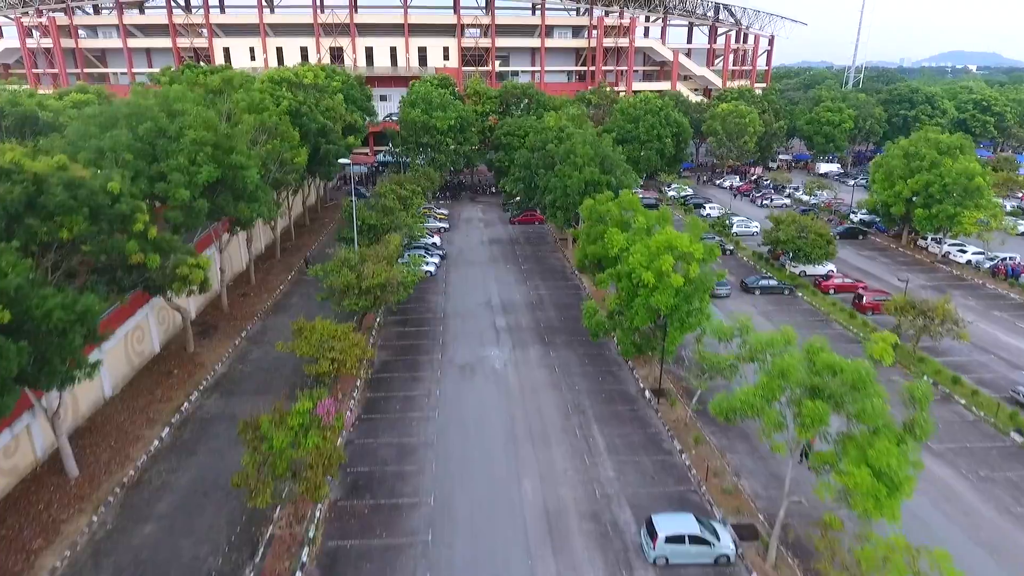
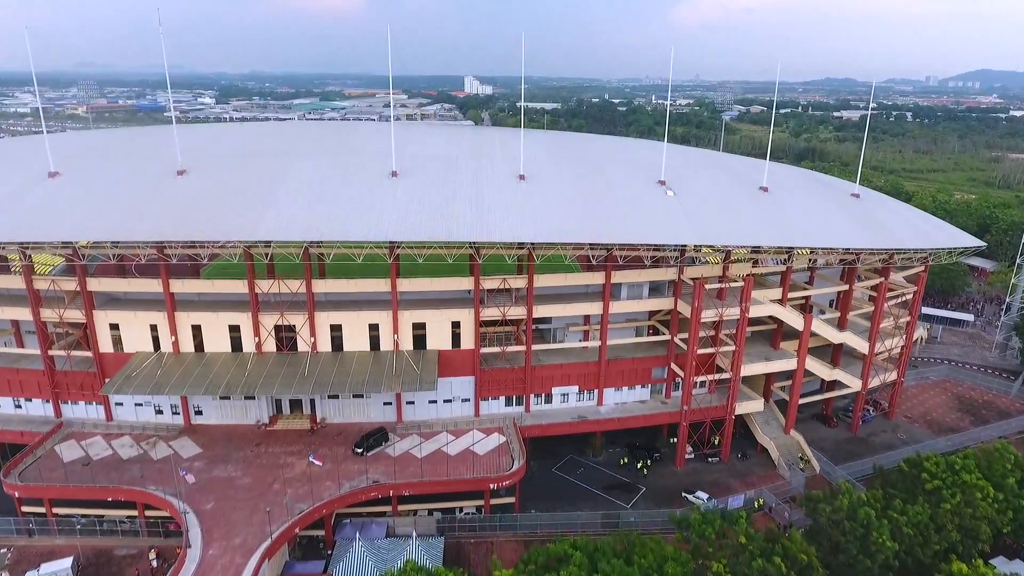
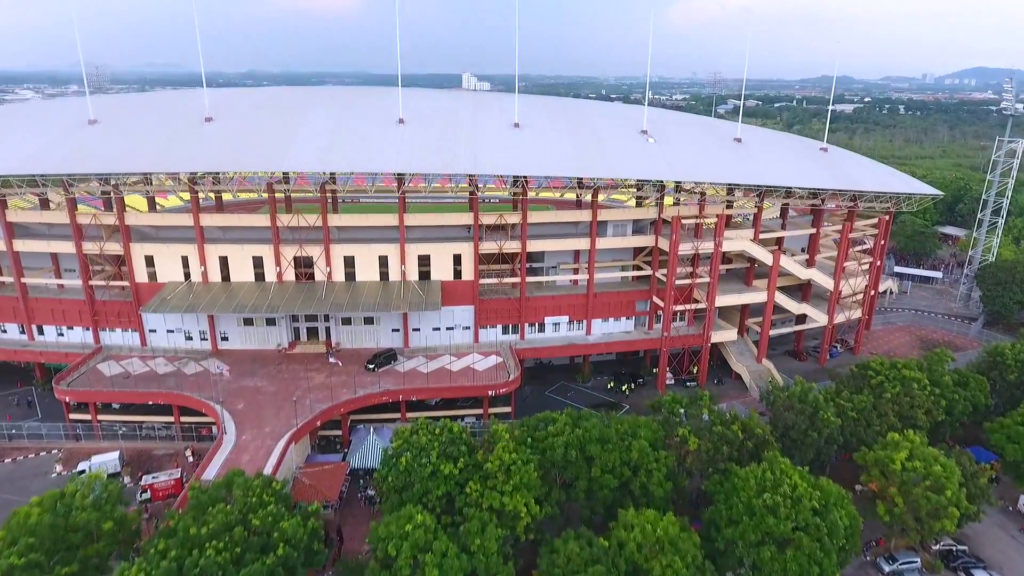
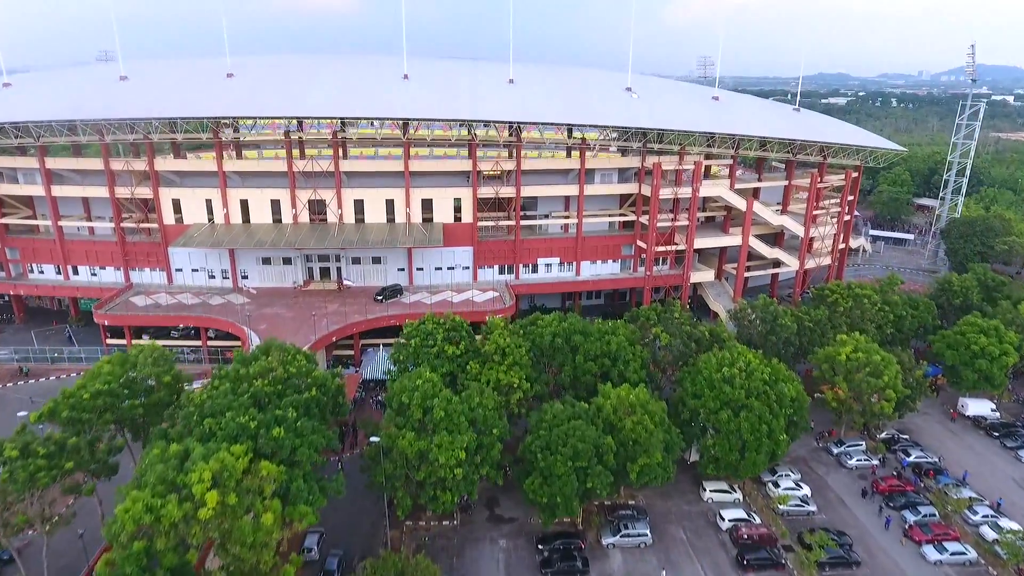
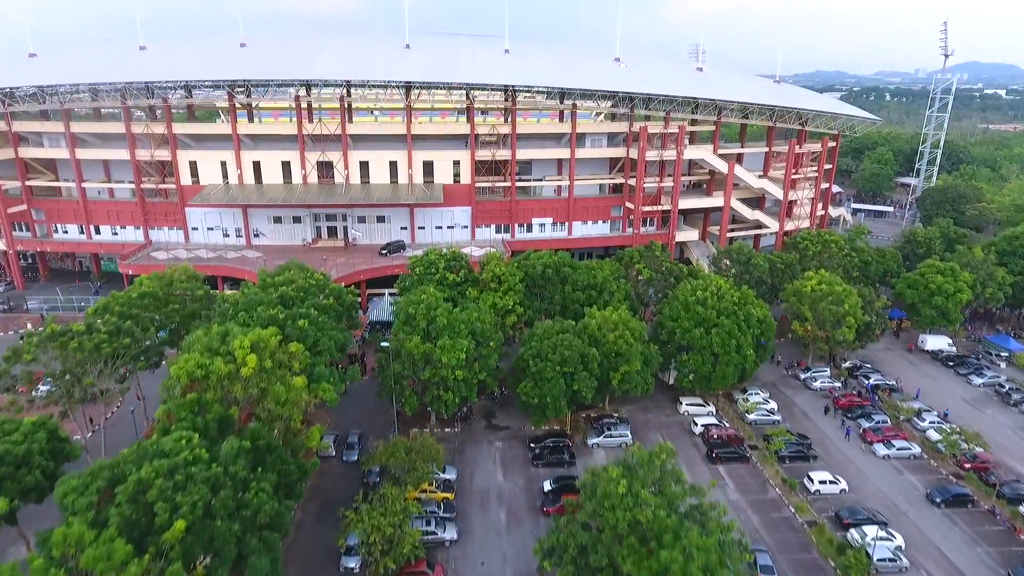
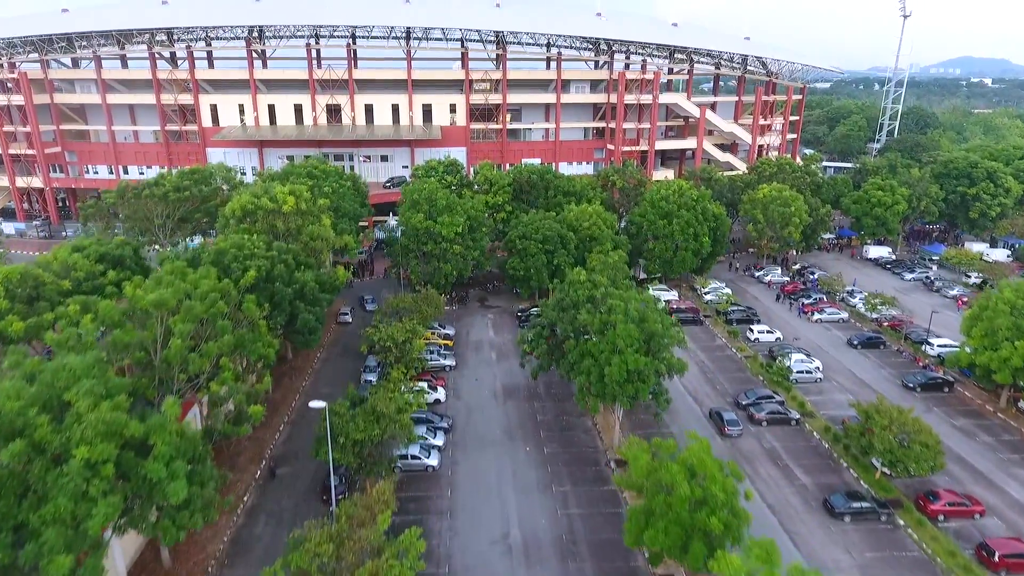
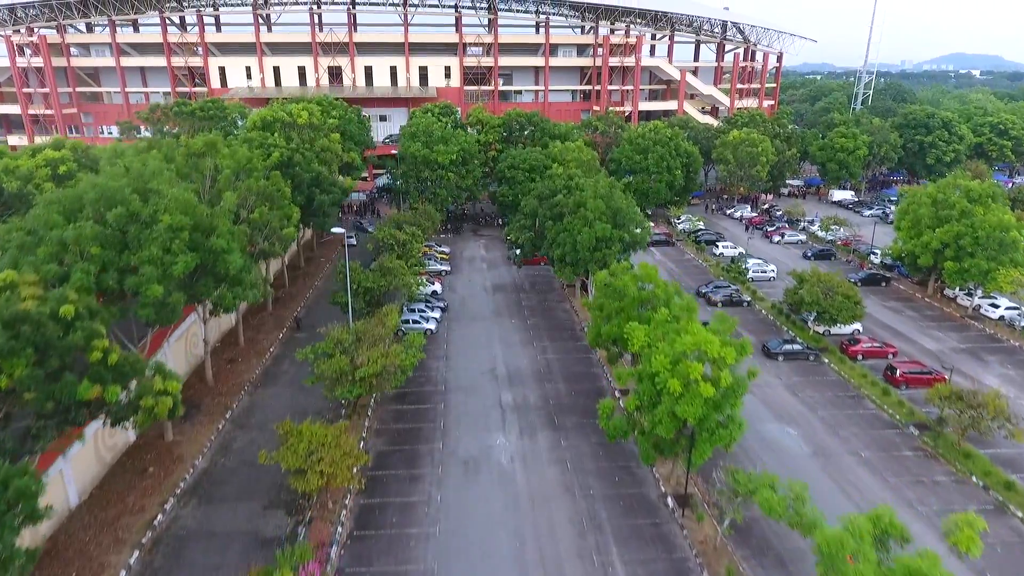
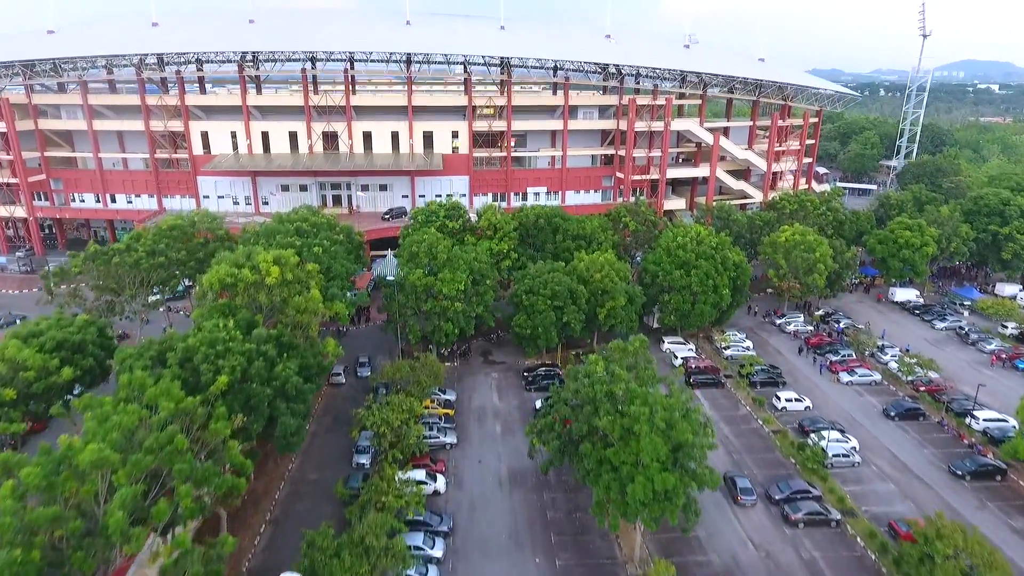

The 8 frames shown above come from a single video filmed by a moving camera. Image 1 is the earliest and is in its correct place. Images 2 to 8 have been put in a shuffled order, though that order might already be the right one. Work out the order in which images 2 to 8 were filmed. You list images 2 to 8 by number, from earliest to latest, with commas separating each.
7, 6, 8, 5, 4, 3, 2
